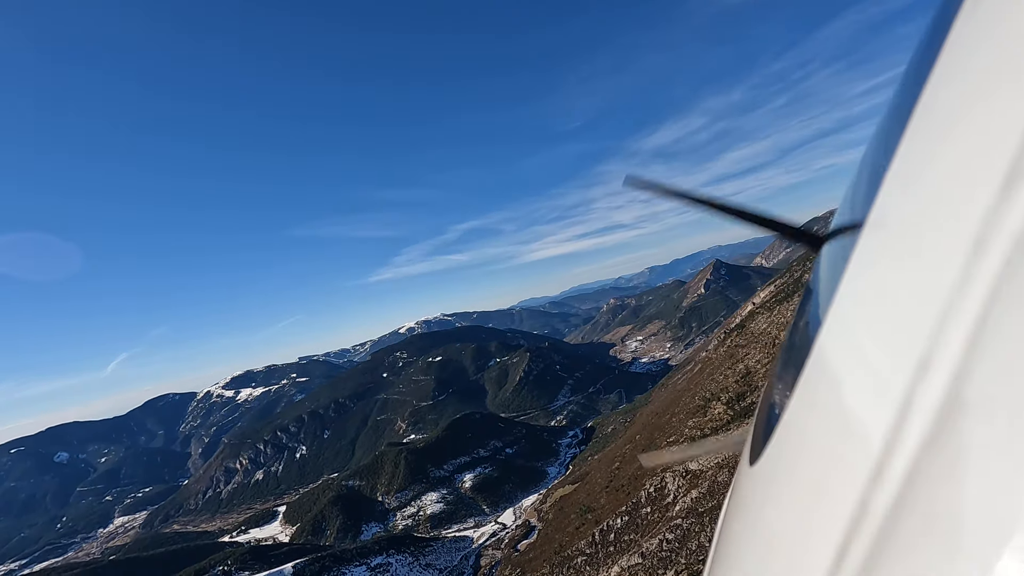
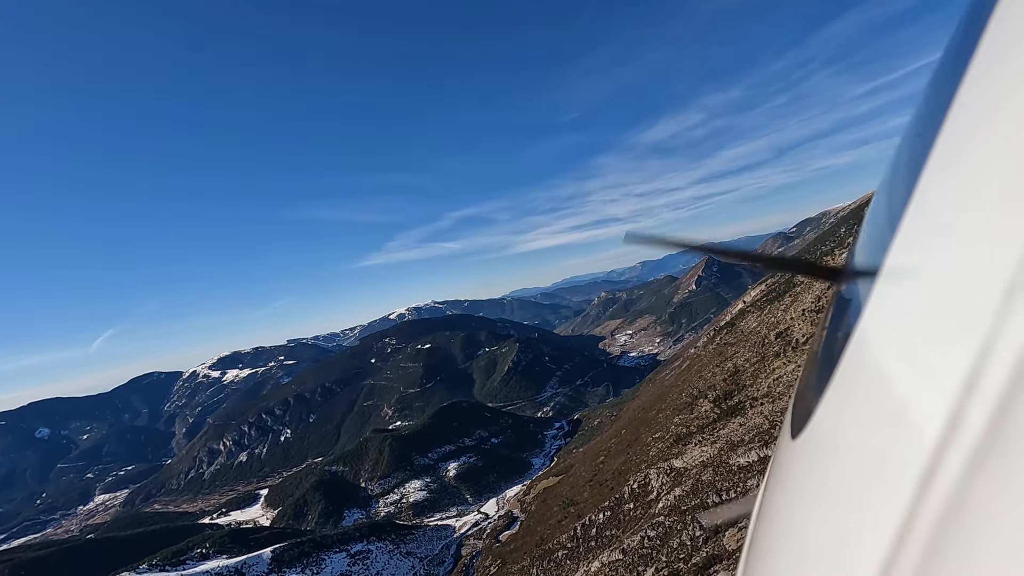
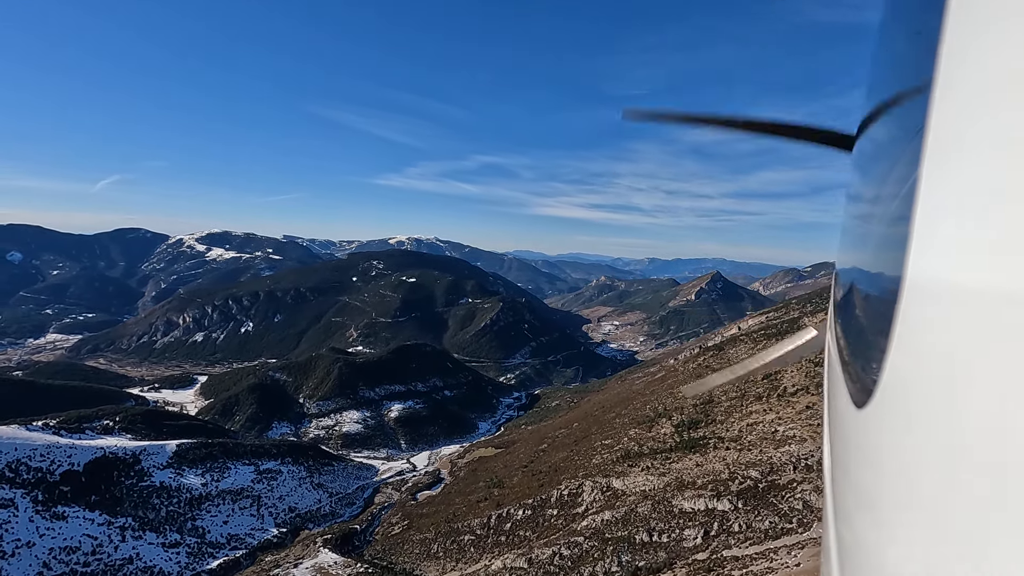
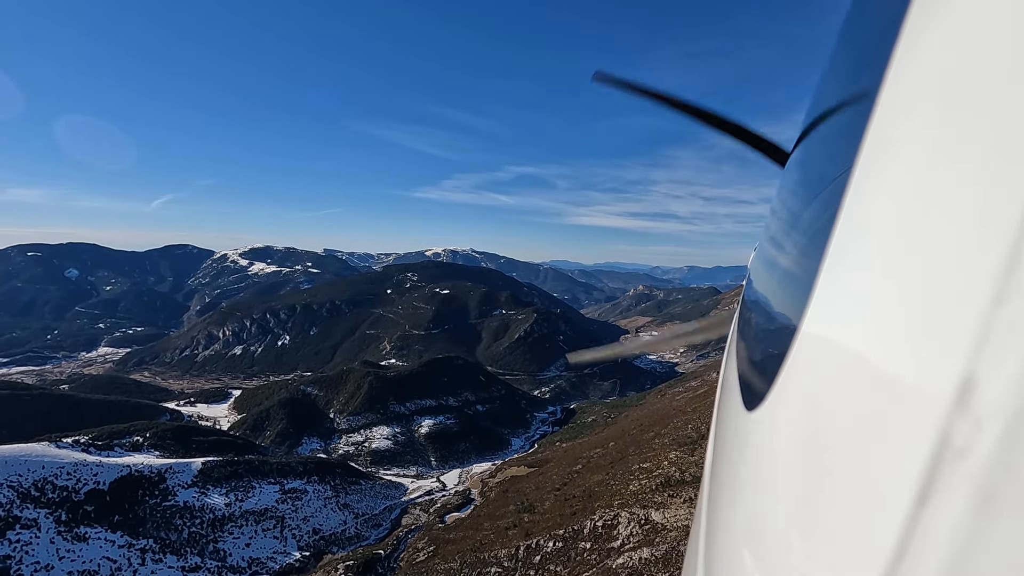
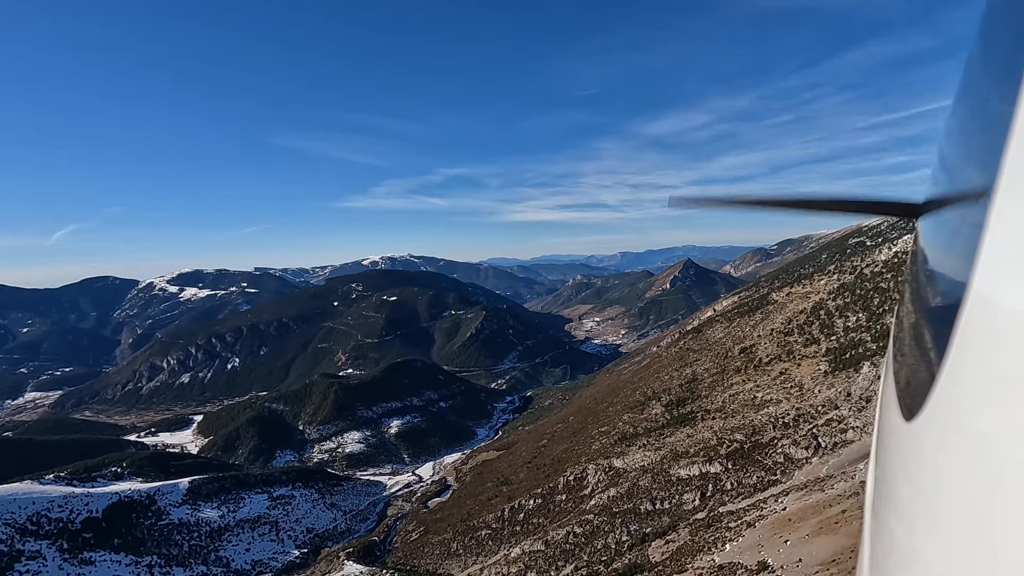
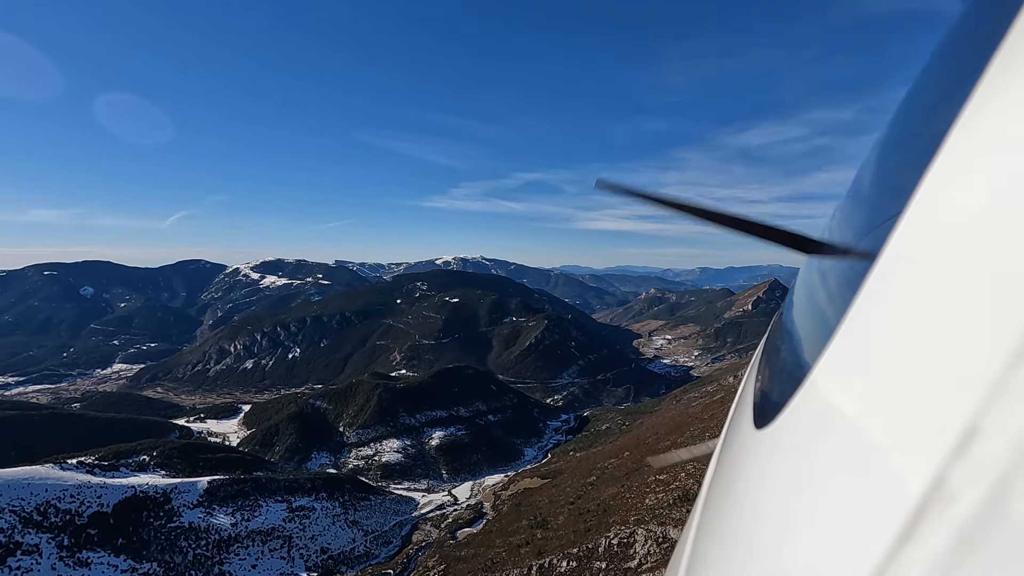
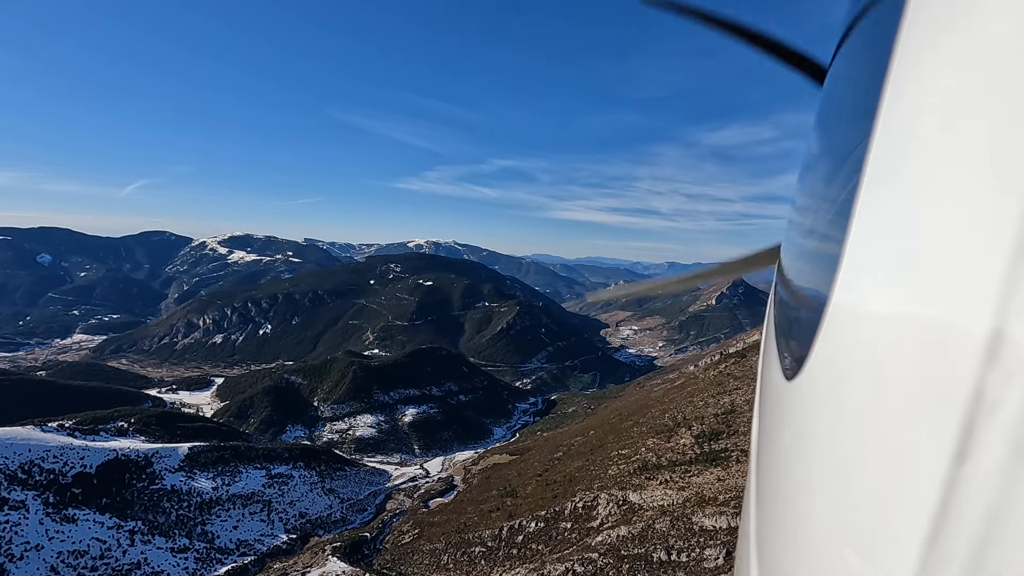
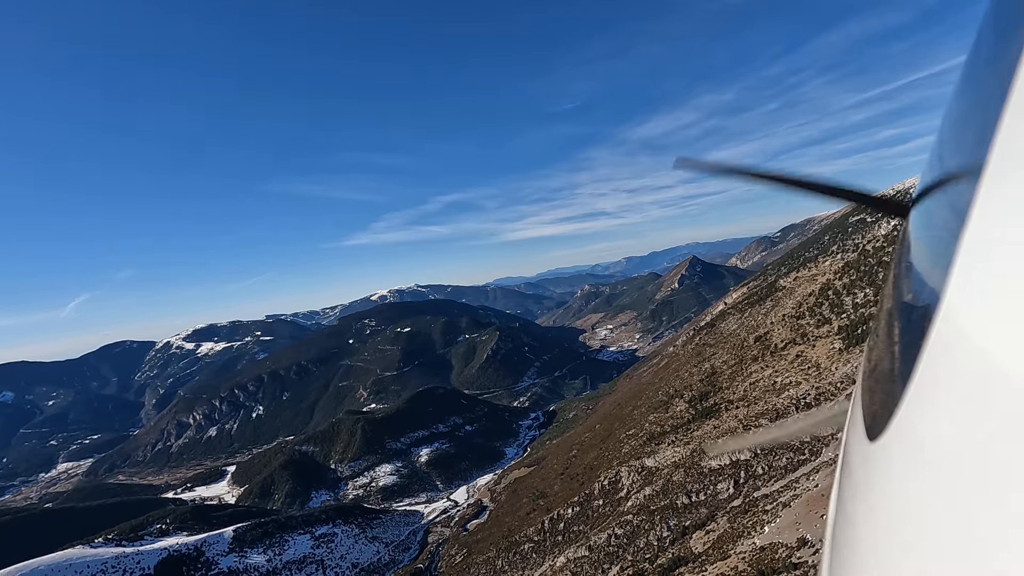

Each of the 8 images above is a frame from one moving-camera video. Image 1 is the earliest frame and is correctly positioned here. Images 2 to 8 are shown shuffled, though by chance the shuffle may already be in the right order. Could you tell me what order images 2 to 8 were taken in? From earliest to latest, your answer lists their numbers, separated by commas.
2, 8, 5, 3, 7, 4, 6
